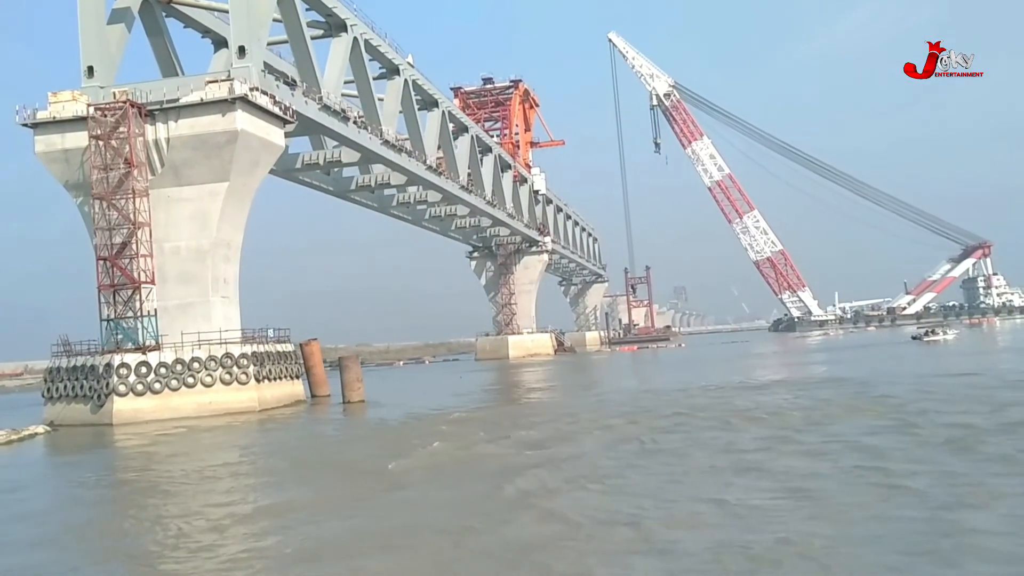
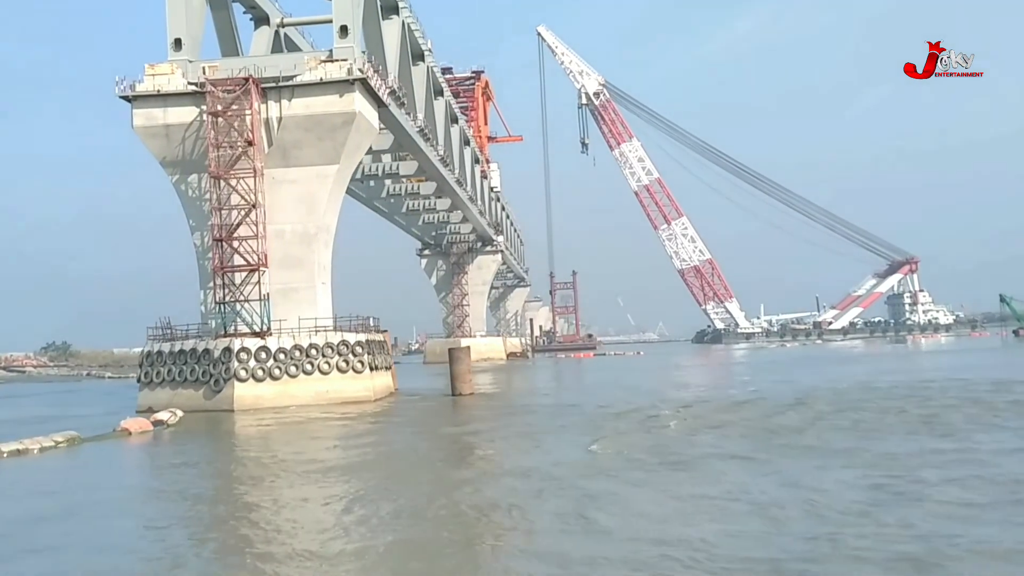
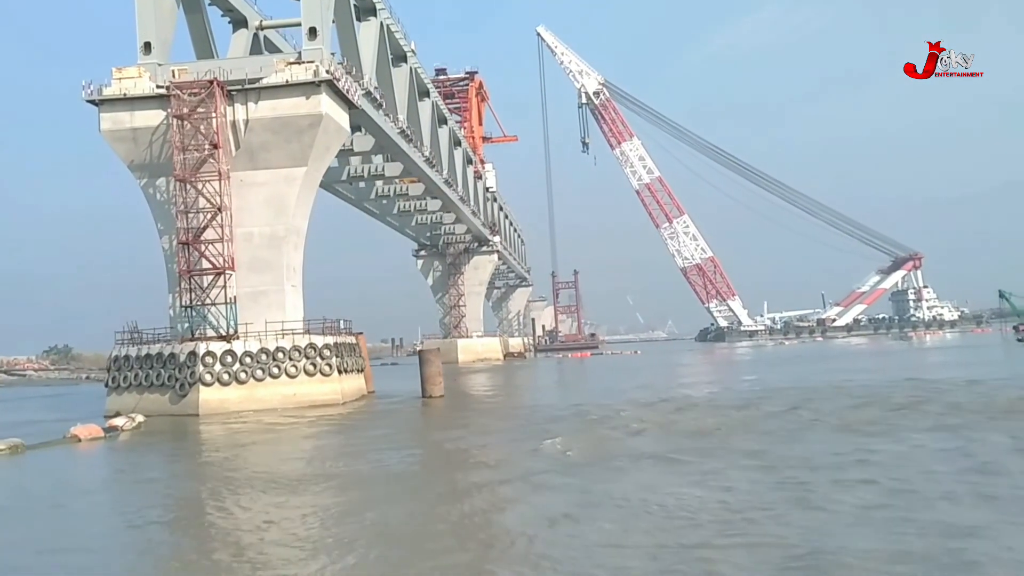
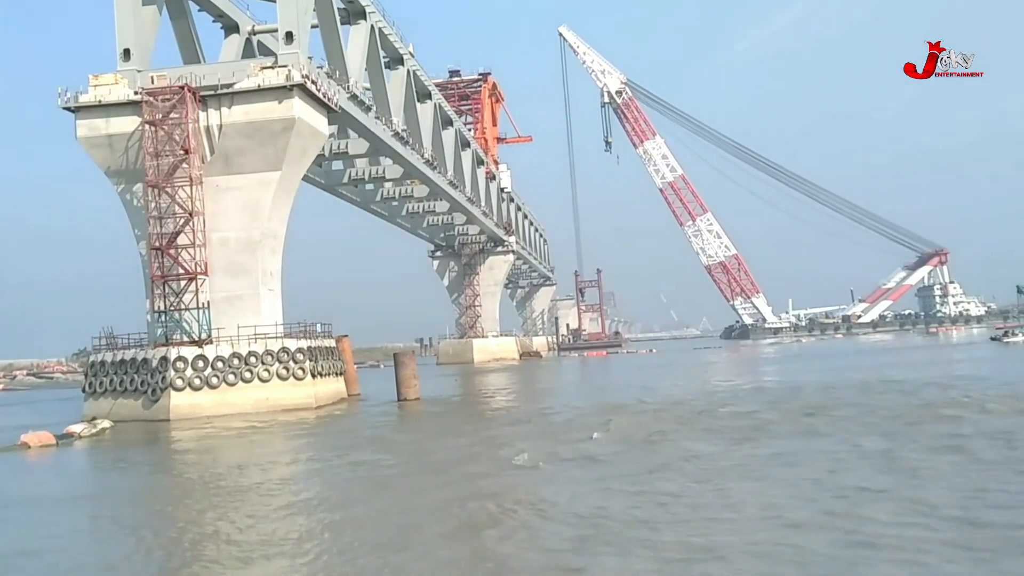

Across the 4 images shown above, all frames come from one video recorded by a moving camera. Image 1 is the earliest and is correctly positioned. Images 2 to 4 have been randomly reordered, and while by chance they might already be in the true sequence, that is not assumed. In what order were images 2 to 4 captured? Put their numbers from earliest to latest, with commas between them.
4, 3, 2
